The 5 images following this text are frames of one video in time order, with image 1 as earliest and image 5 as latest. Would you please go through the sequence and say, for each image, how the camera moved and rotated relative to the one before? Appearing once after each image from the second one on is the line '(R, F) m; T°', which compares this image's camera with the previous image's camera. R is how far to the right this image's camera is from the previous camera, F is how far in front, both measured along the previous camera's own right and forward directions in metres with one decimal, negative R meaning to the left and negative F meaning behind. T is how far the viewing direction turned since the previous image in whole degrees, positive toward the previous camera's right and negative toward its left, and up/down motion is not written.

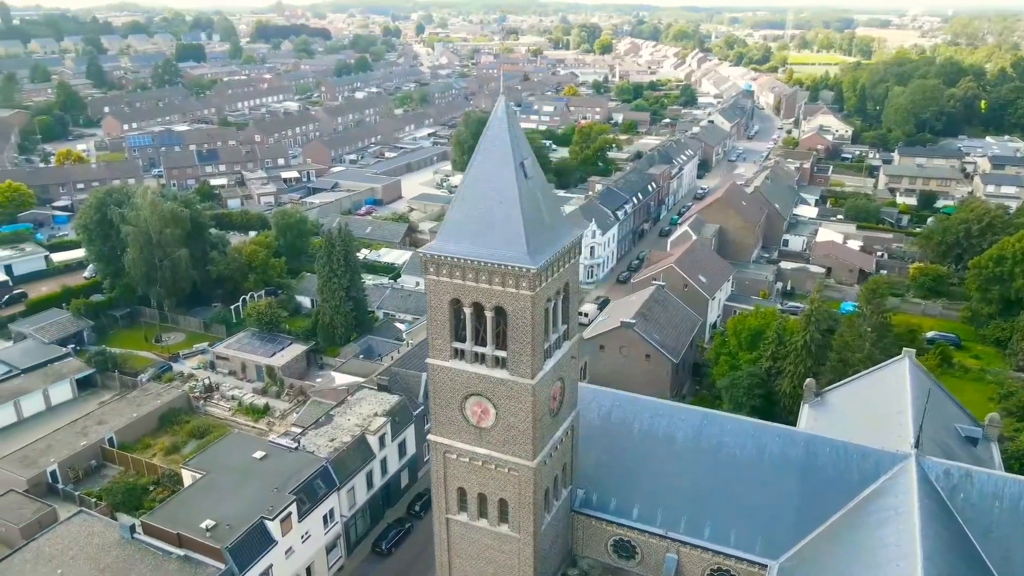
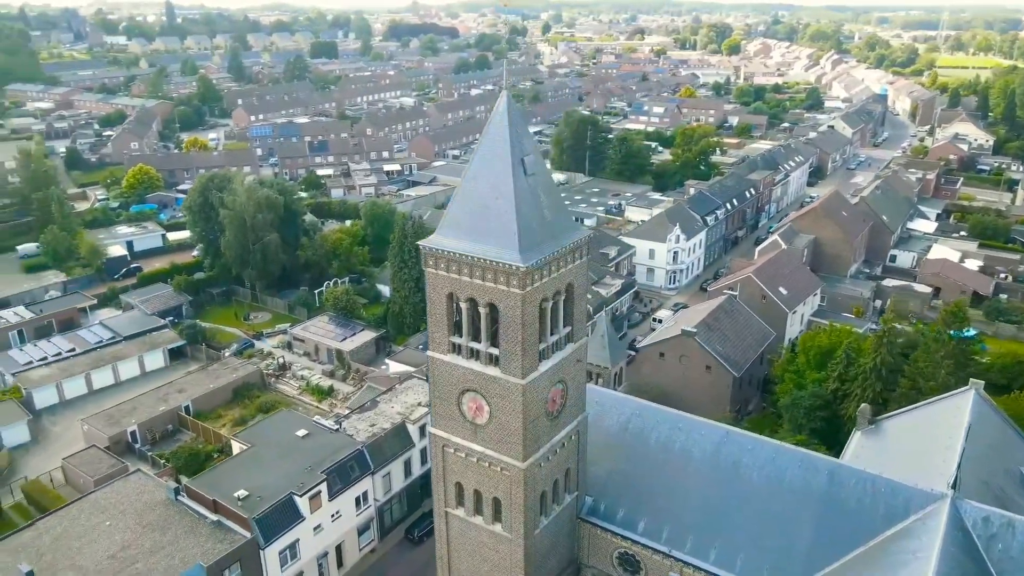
(+2.7, +0.4) m; -9°
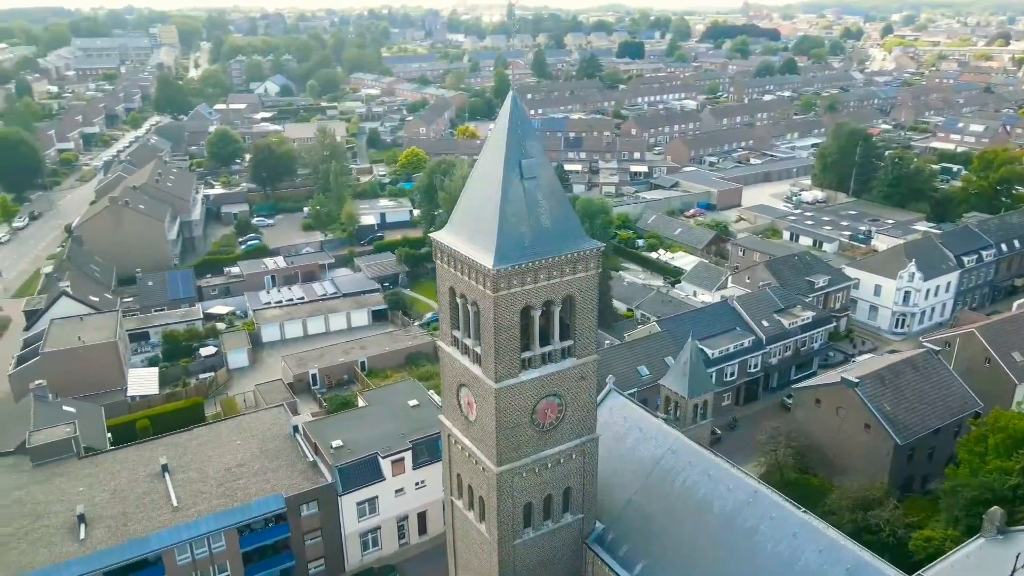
(+6.6, +1.5) m; -22°
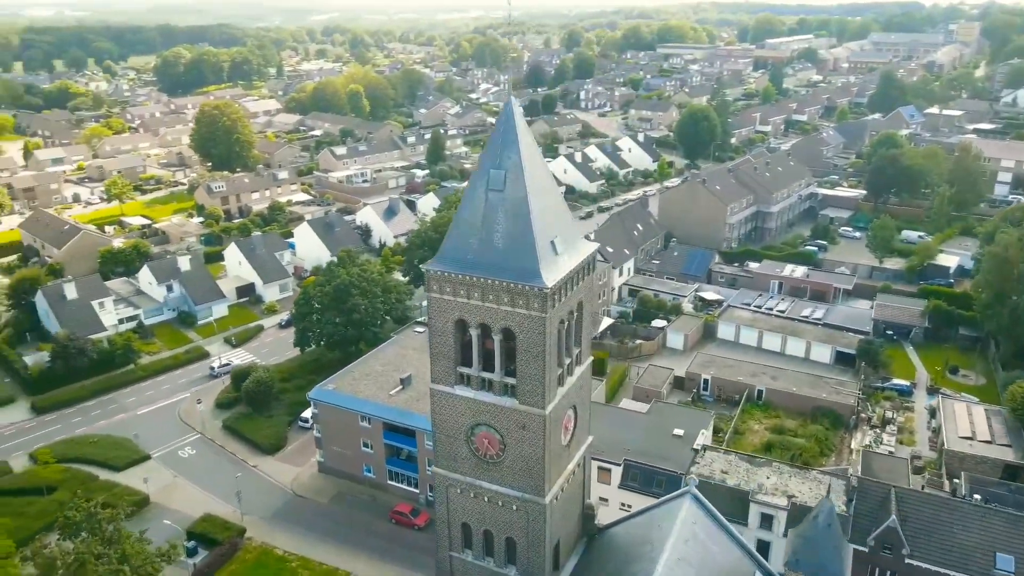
(+13.0, +7.7) m; -52°
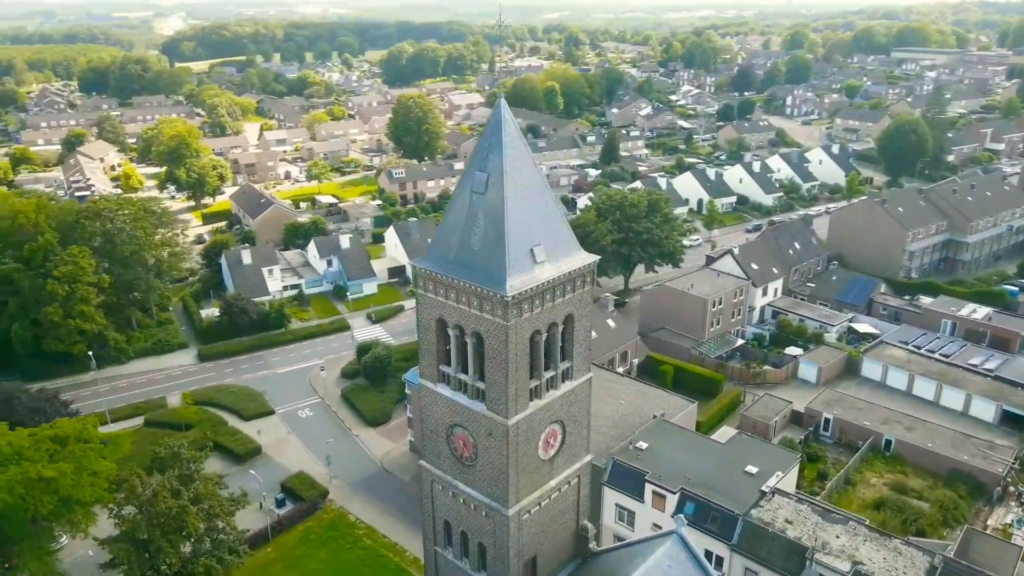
(+4.4, +0.8) m; -15°
